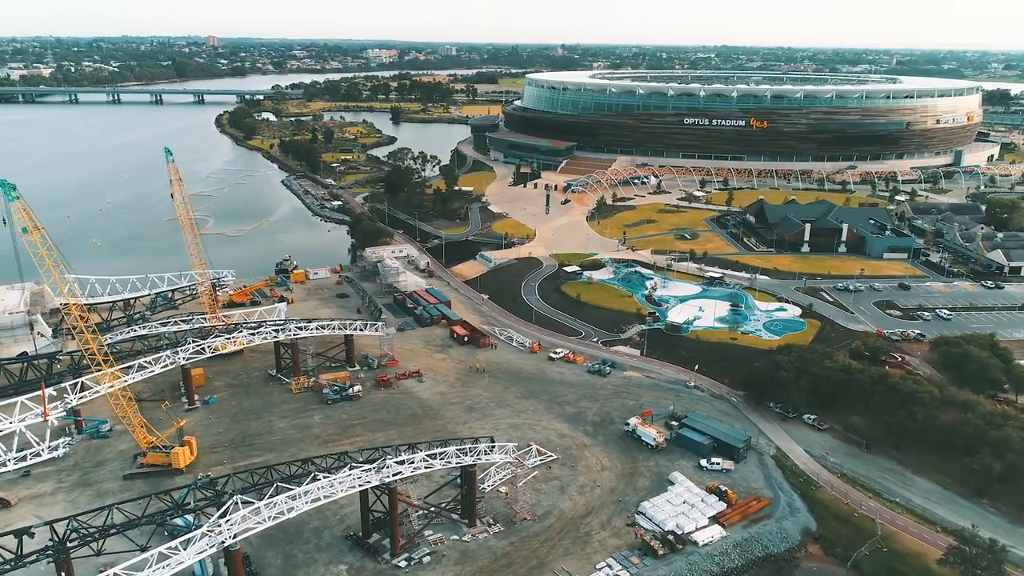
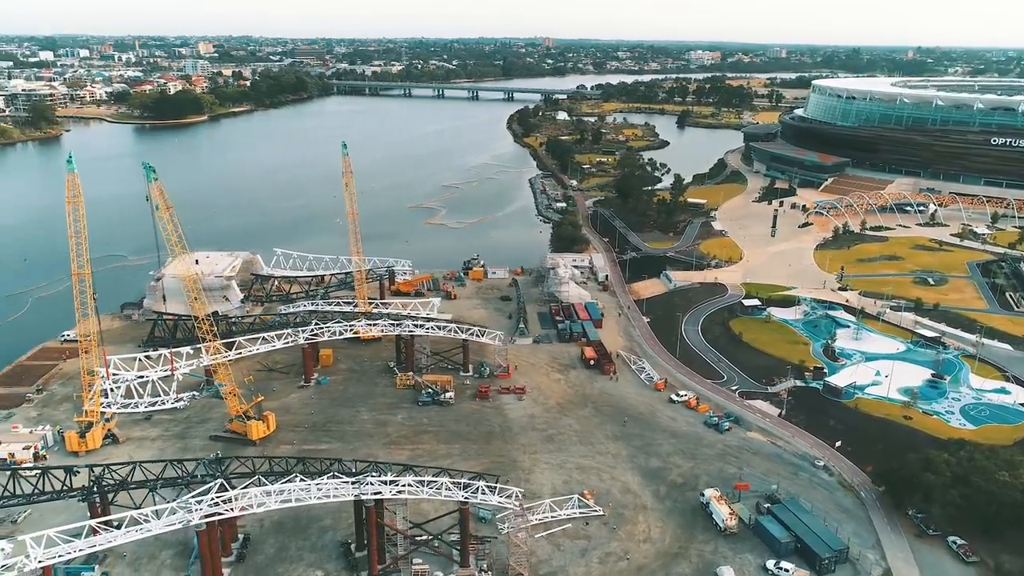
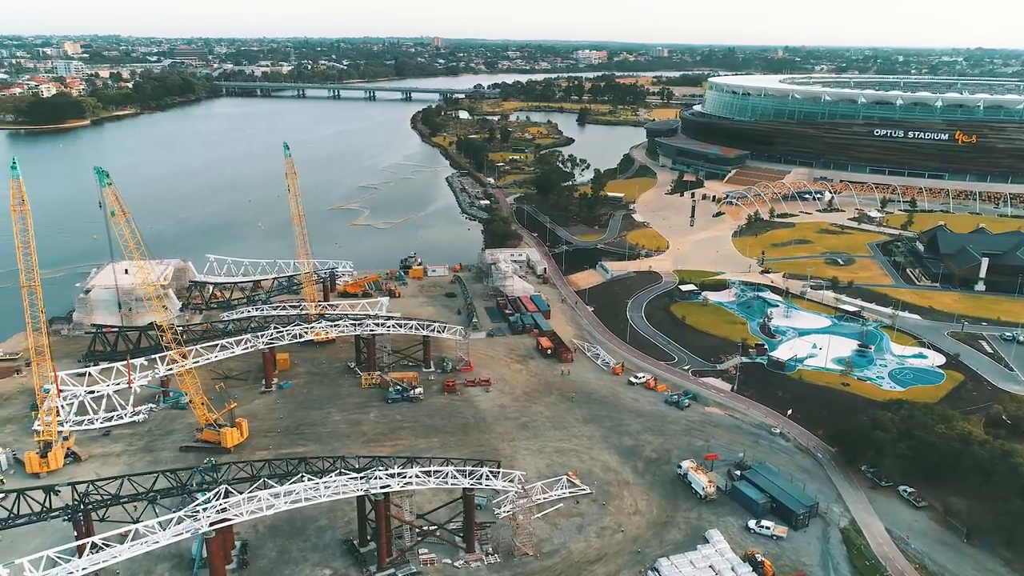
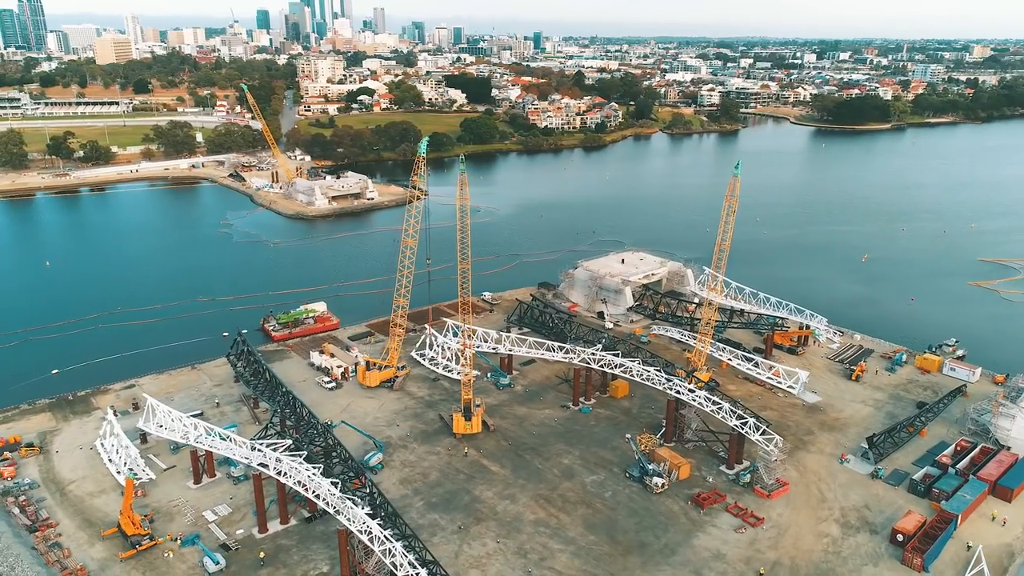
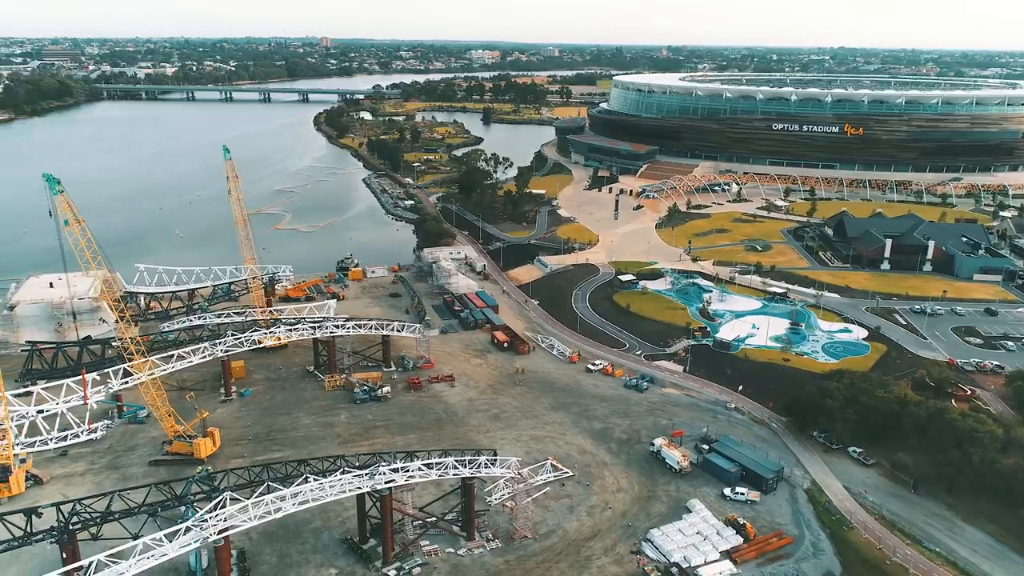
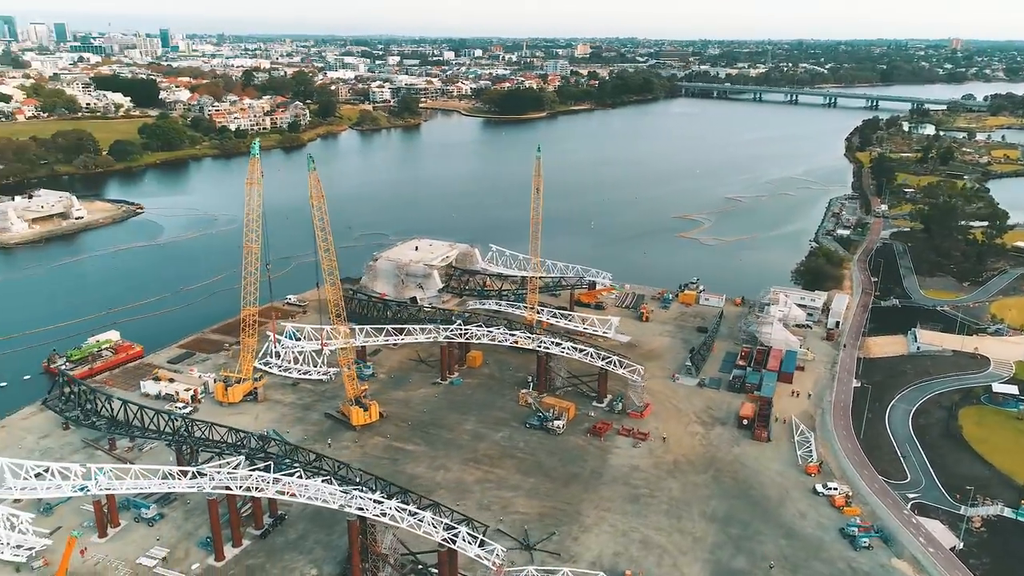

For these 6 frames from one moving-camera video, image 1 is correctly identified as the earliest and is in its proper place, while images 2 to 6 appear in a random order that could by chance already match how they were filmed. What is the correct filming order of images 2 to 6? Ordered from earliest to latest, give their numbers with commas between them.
5, 3, 2, 6, 4
